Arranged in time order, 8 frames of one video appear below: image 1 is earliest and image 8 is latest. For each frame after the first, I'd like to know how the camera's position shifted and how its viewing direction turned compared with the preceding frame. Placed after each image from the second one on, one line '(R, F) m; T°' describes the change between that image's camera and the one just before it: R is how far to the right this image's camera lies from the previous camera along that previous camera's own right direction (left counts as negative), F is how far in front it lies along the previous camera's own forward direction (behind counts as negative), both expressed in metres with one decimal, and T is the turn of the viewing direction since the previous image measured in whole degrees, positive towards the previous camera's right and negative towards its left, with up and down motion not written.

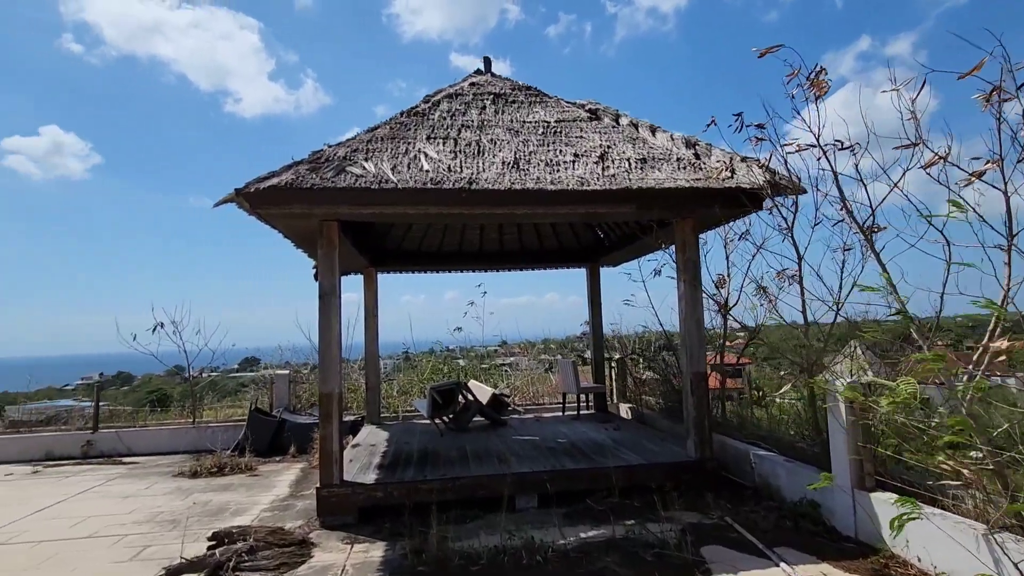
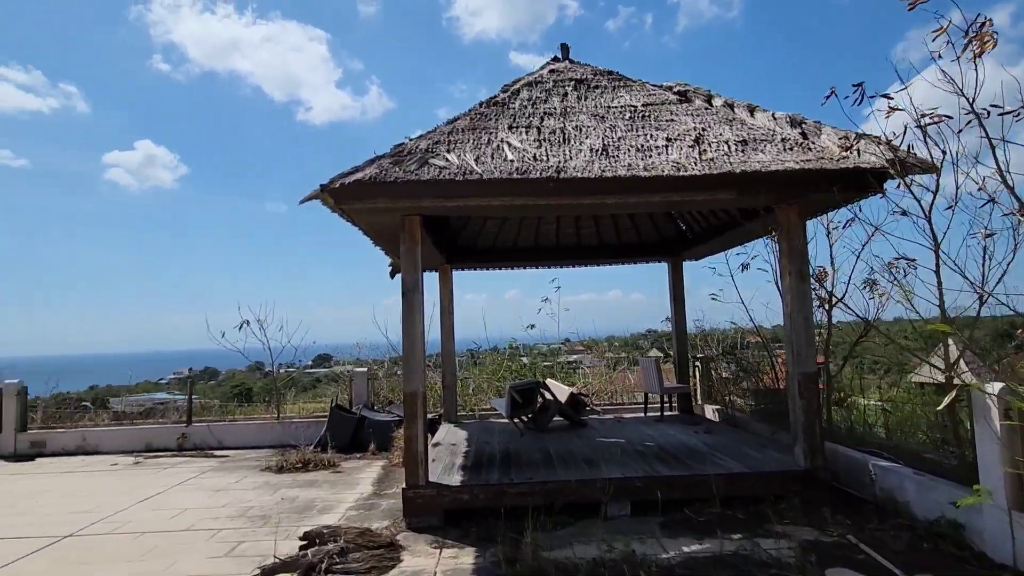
(-0.2, +0.2) m; -6°
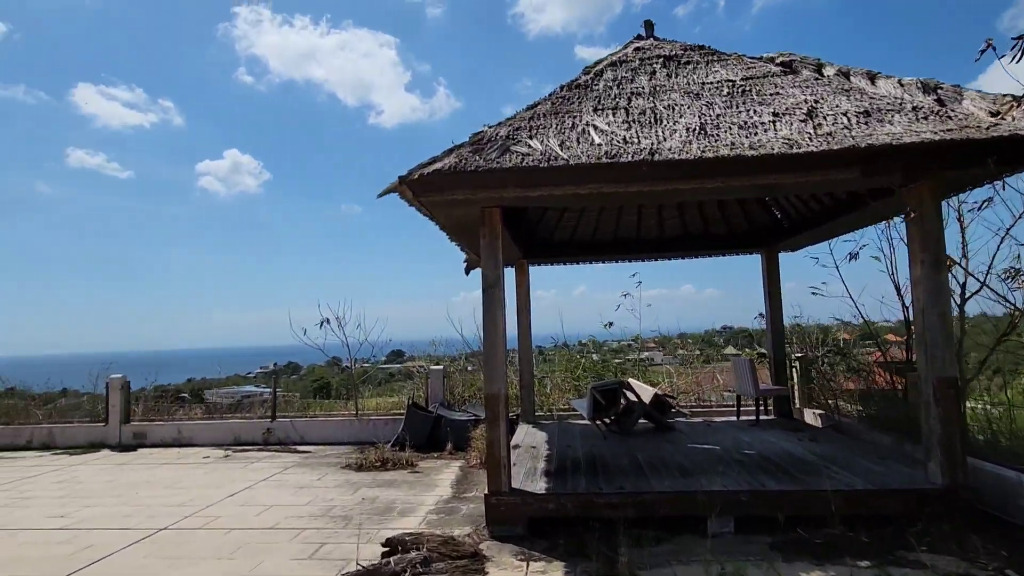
(-0.2, +0.3) m; -7°
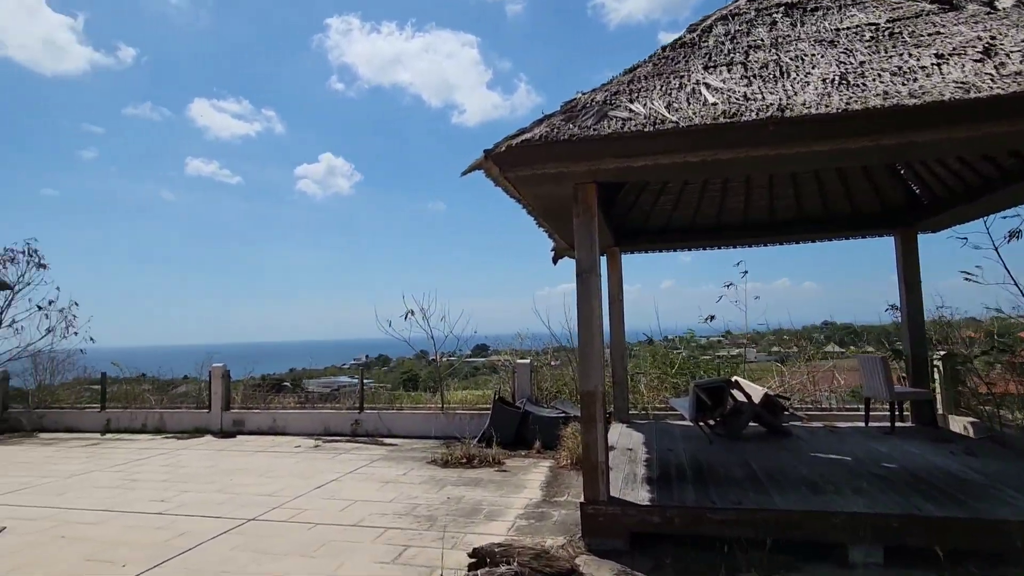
(-0.1, +0.4) m; -8°
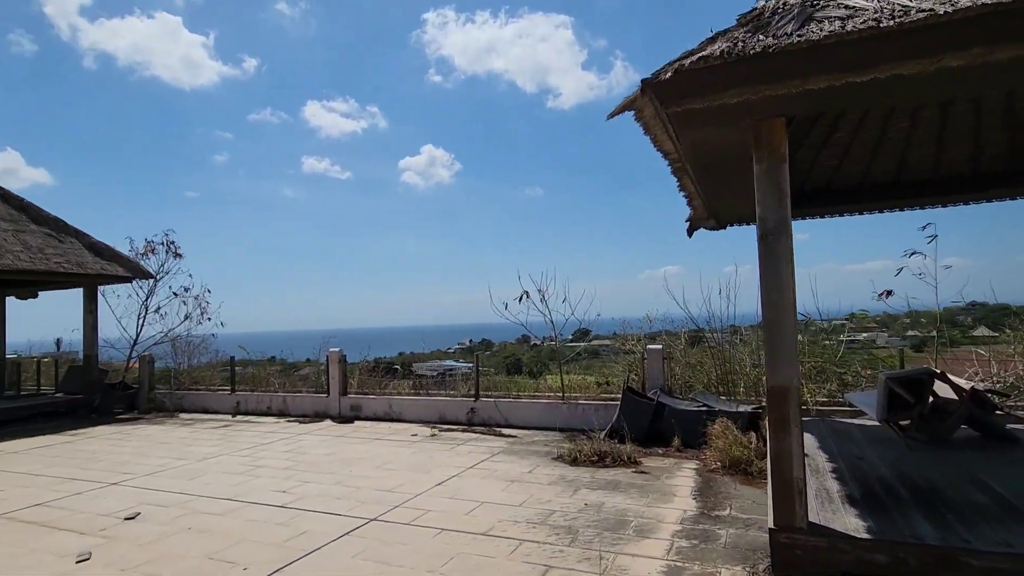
(-0.4, +0.7) m; -10°
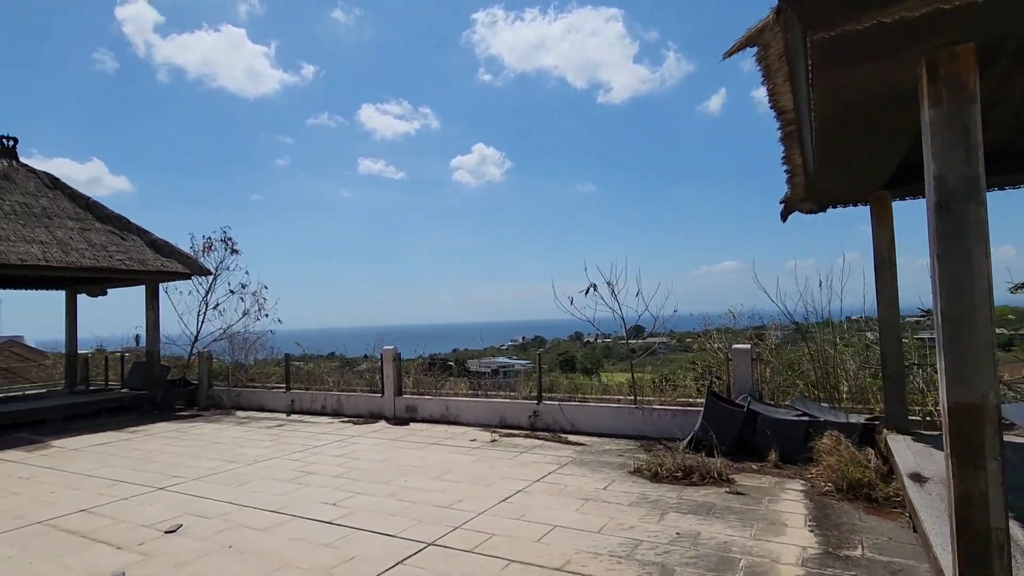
(-0.2, +0.6) m; -5°
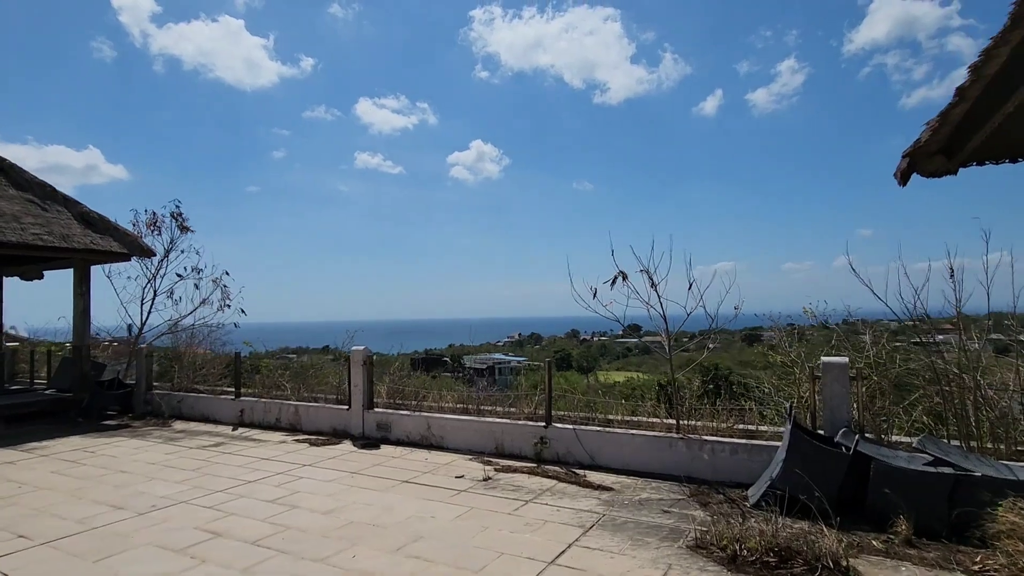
(-0.1, +1.8) m; 0°
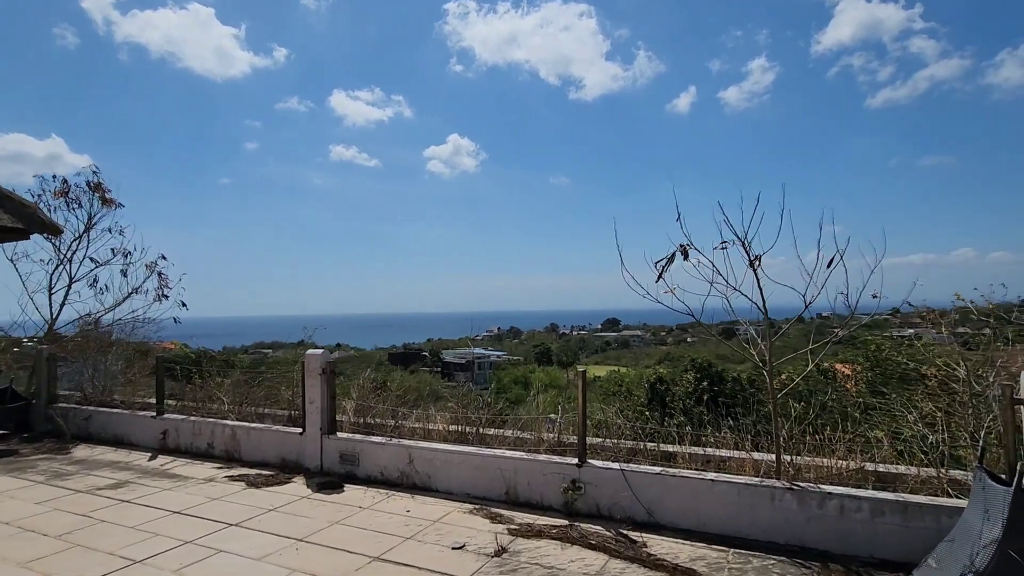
(-0.3, +1.8) m; +2°
